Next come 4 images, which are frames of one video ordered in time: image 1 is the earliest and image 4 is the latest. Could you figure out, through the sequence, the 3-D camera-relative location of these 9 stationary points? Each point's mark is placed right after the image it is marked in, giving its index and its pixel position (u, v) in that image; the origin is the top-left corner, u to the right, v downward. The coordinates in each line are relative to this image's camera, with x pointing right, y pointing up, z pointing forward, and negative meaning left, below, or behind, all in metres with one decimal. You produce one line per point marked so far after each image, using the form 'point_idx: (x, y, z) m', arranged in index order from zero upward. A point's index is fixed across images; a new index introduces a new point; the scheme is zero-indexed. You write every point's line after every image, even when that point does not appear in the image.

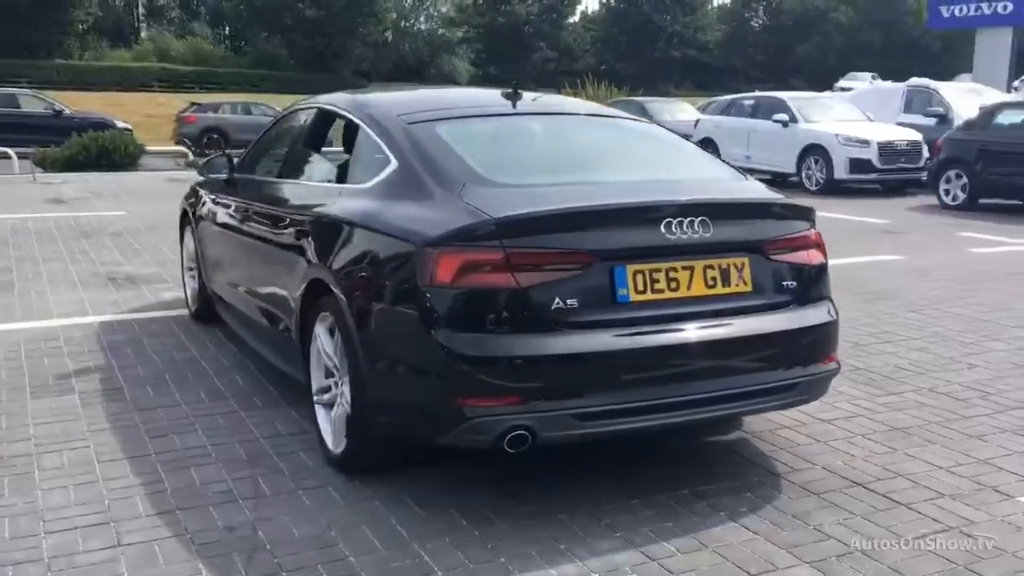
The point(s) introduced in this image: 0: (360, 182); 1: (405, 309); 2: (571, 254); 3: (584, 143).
0: (-0.7, +0.5, +4.9) m
1: (-0.4, -0.1, +4.0) m
2: (+0.3, +0.1, +3.9) m
3: (+0.4, +0.7, +4.9) m
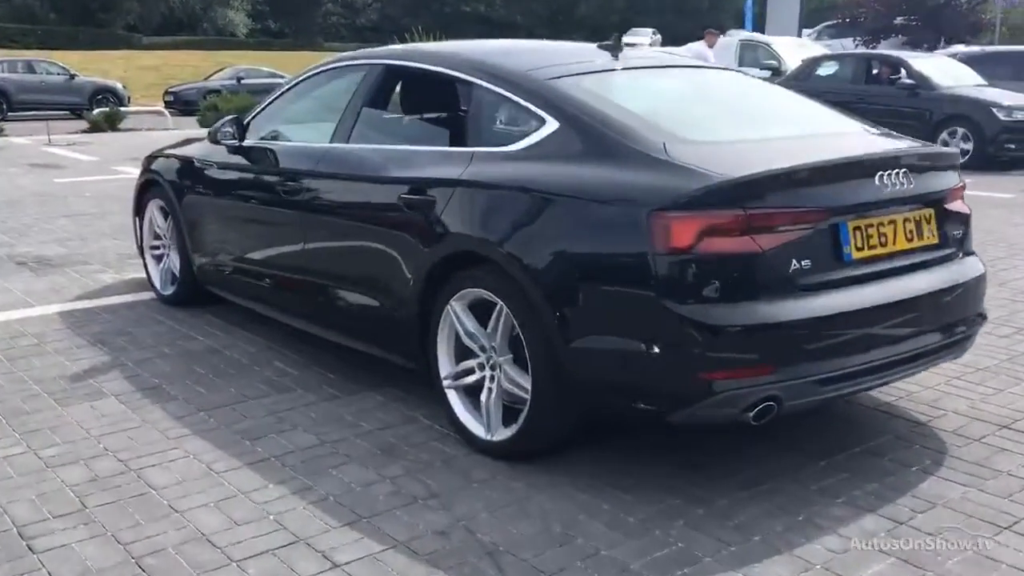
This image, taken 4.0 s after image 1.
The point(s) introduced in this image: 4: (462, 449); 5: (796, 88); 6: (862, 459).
0: (-0.1, +0.6, +4.5) m
1: (+0.4, 0.0, +3.7) m
2: (+1.1, +0.3, +3.8) m
3: (+1.0, +0.9, +4.8) m
4: (-0.2, -0.7, +4.4) m
5: (+5.2, +3.6, +18.3) m
6: (+1.5, -0.7, +4.3) m
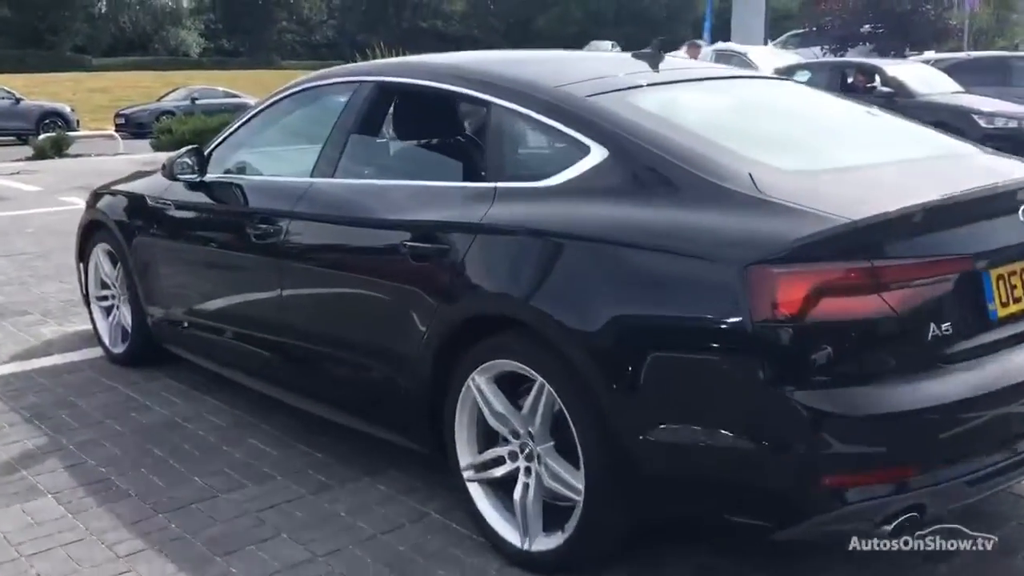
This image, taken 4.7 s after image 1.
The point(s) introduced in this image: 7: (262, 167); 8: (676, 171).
0: (0.0, +0.4, +3.7) m
1: (+0.6, -0.2, +2.9) m
2: (+1.2, +0.1, +2.9) m
3: (+1.0, +0.7, +3.9) m
4: (-0.1, -0.9, +3.5) m
5: (+4.7, +3.3, +17.7) m
6: (+1.6, -0.9, +3.5) m
7: (-1.2, +0.6, +5.0) m
8: (+0.5, +0.4, +3.3) m
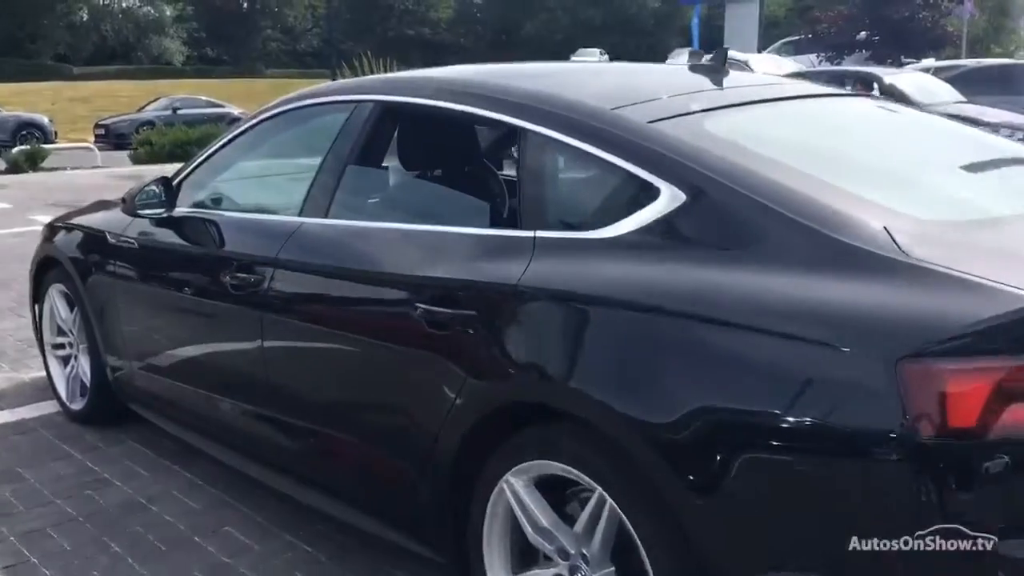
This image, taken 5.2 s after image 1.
0: (+0.1, +0.2, +2.9) m
1: (+0.7, -0.4, +2.1) m
2: (+1.3, -0.1, +2.2) m
3: (+1.2, +0.4, +3.2) m
4: (+0.1, -1.1, +2.8) m
5: (+4.6, +3.0, +17.0) m
6: (+1.7, -1.1, +2.7) m
7: (-1.1, +0.4, +4.3) m
8: (+0.6, +0.2, +2.5) m
